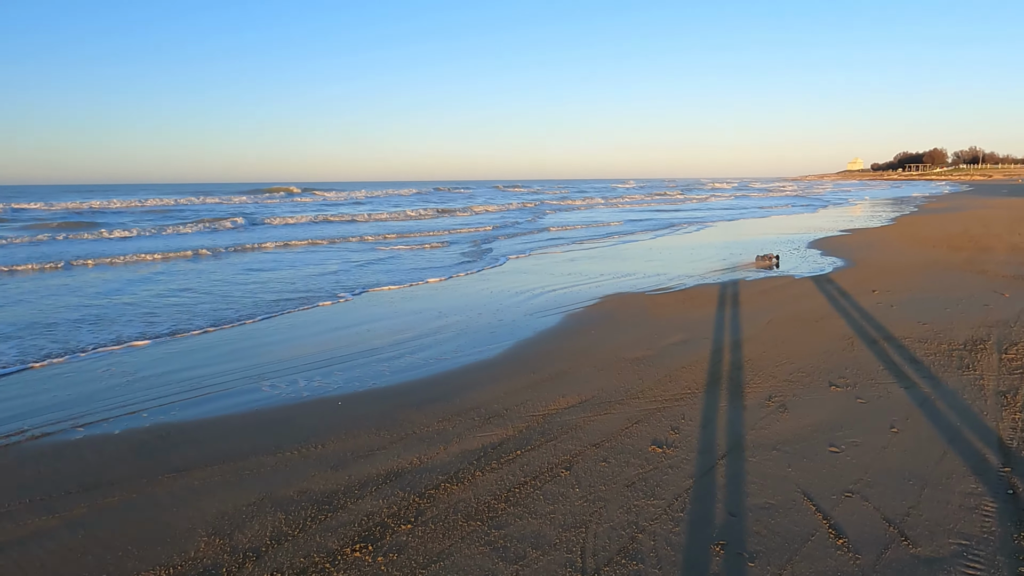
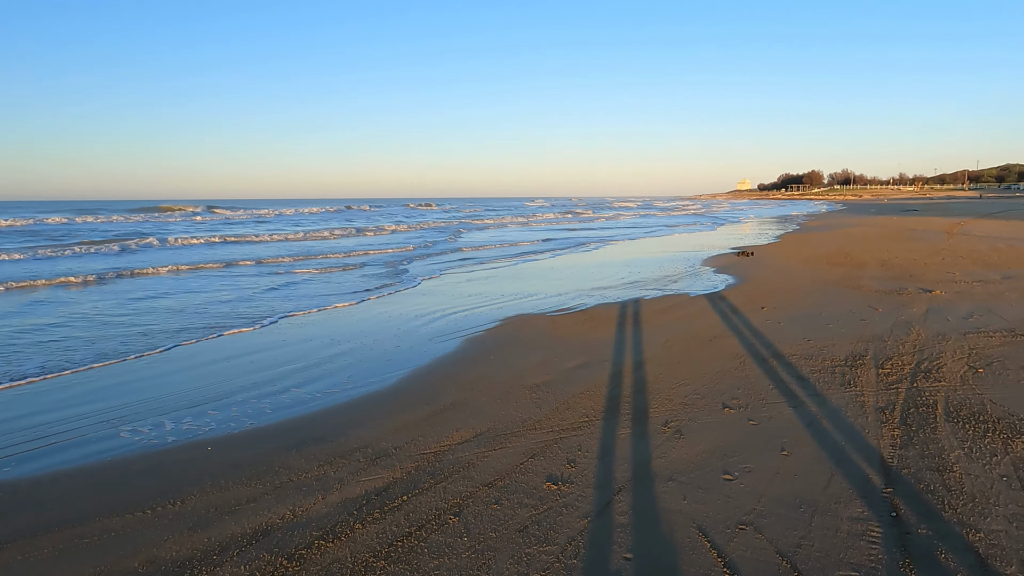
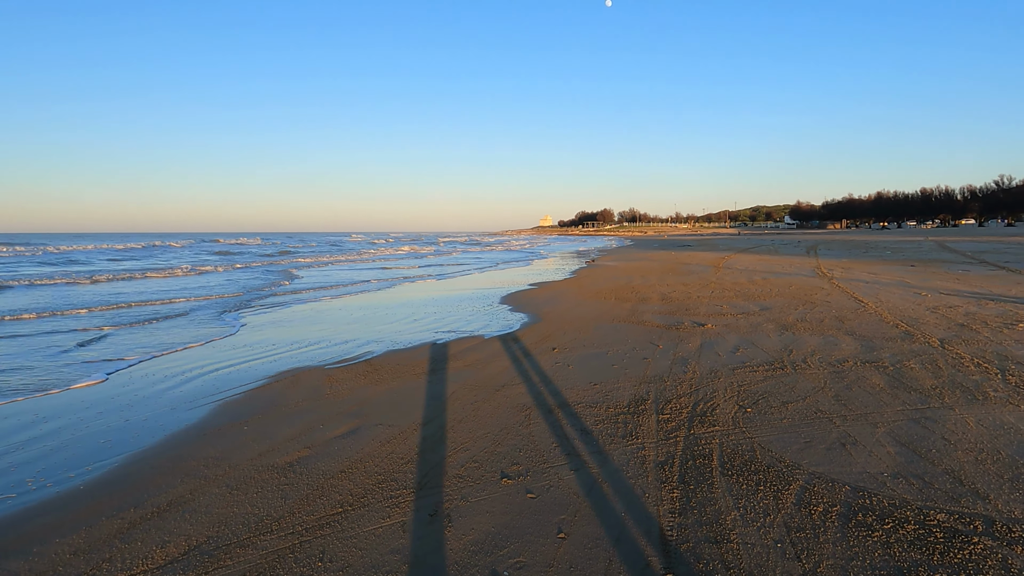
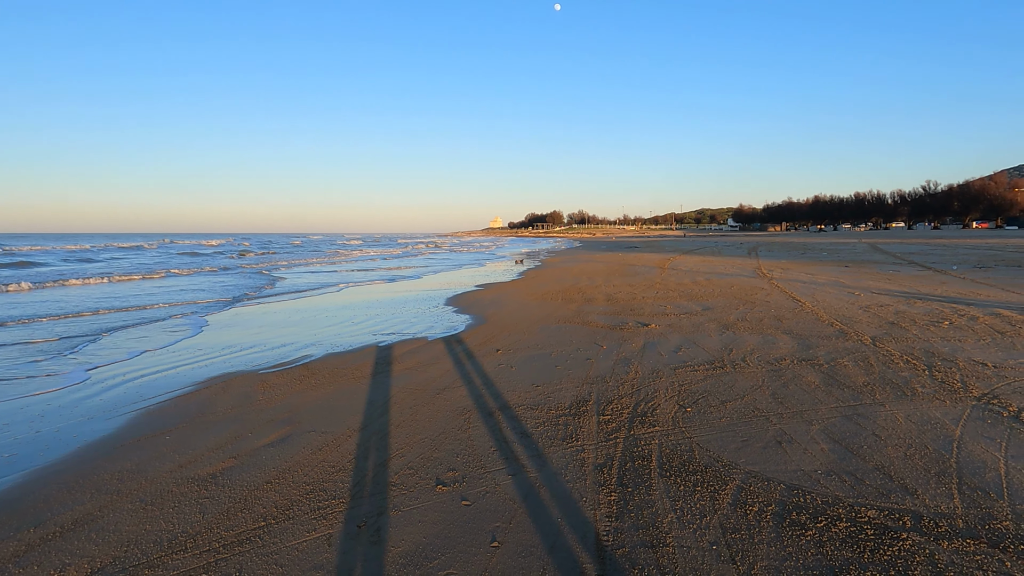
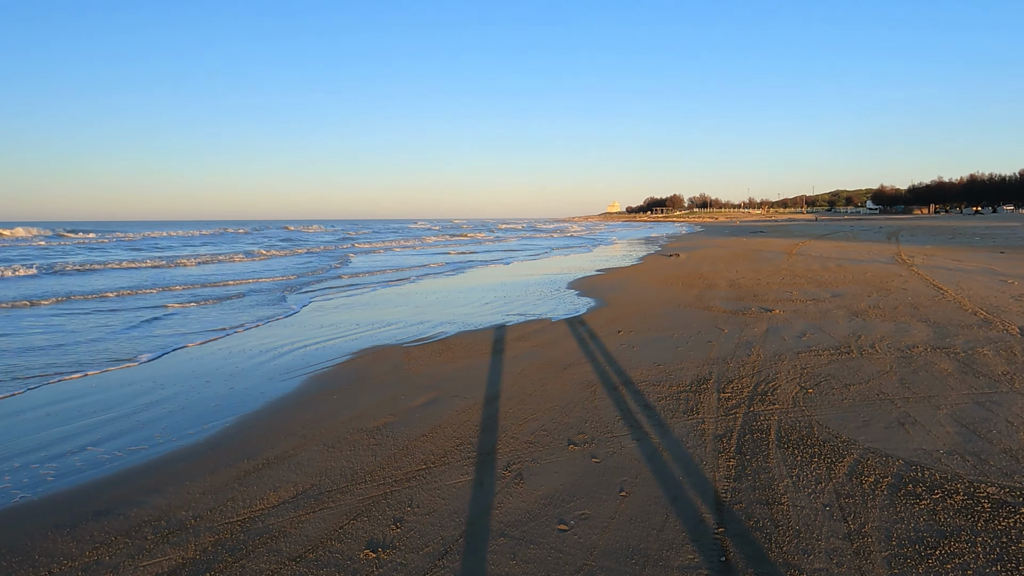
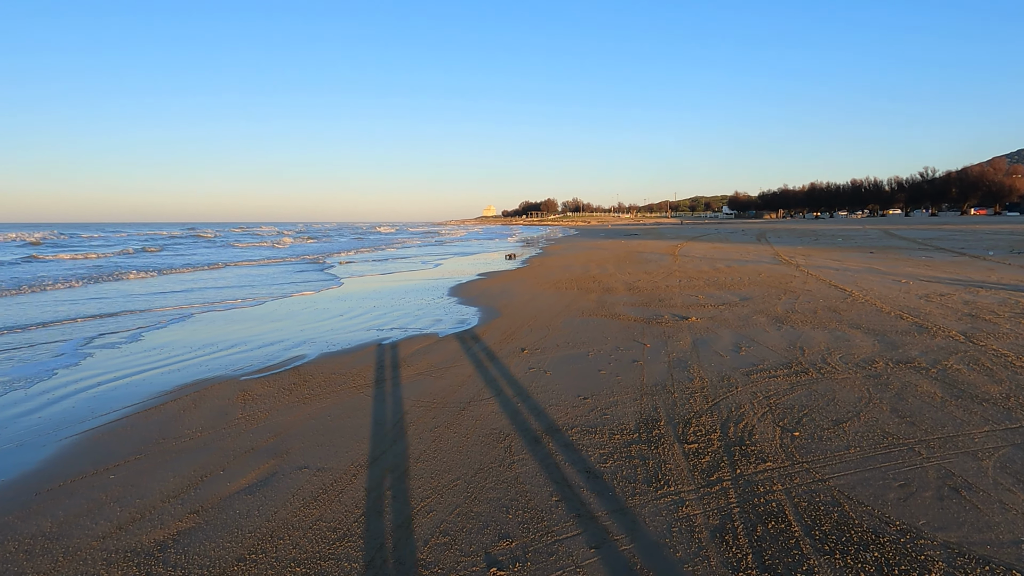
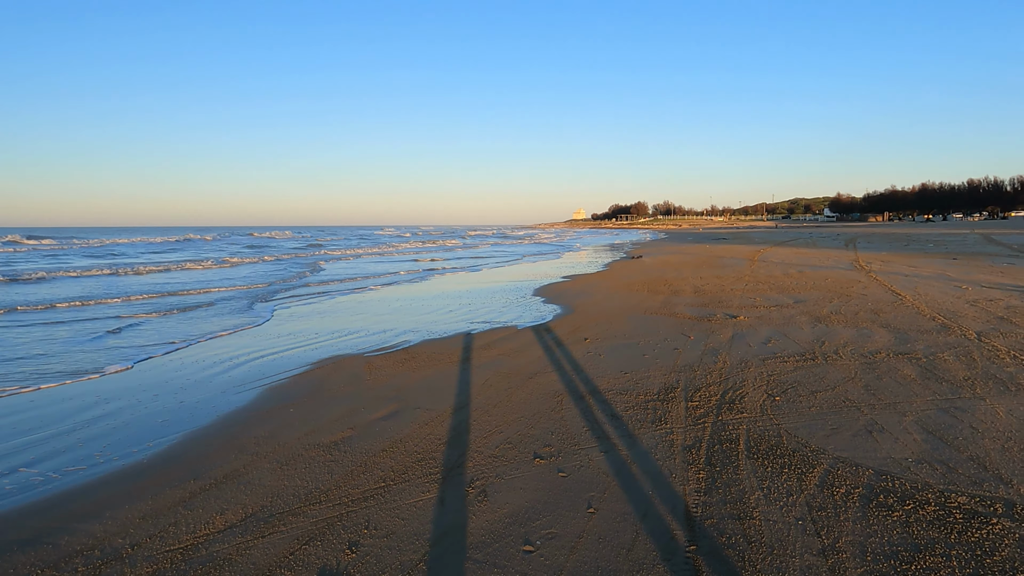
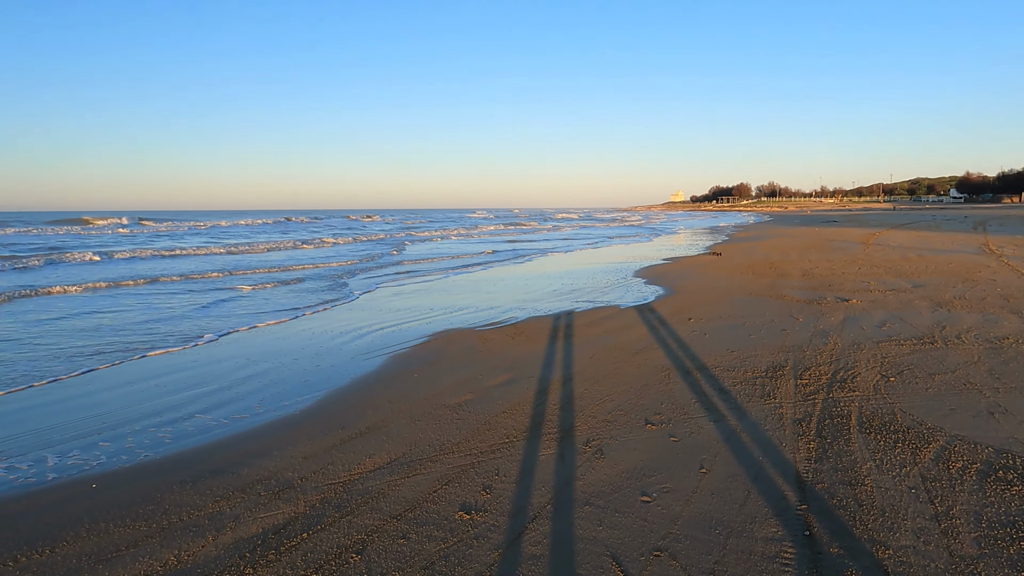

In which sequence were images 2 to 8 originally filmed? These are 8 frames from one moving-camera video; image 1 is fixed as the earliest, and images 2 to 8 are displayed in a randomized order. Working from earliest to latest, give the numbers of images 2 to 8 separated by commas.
2, 8, 5, 7, 3, 4, 6
